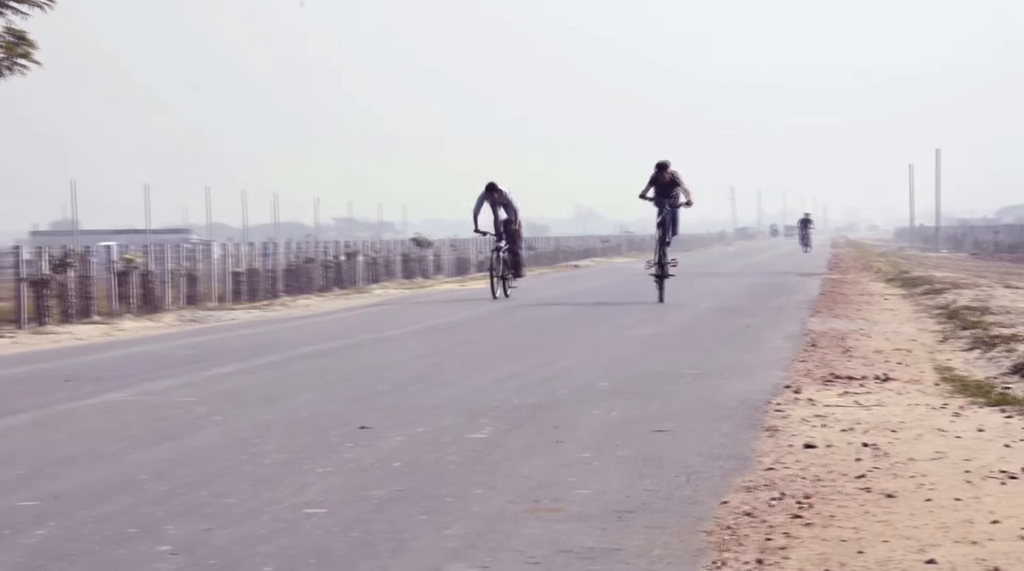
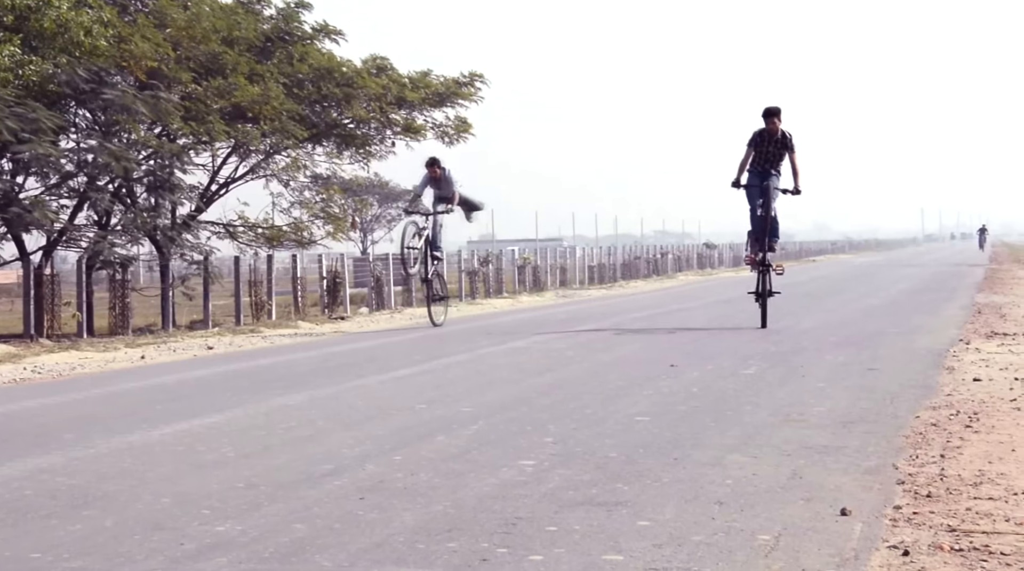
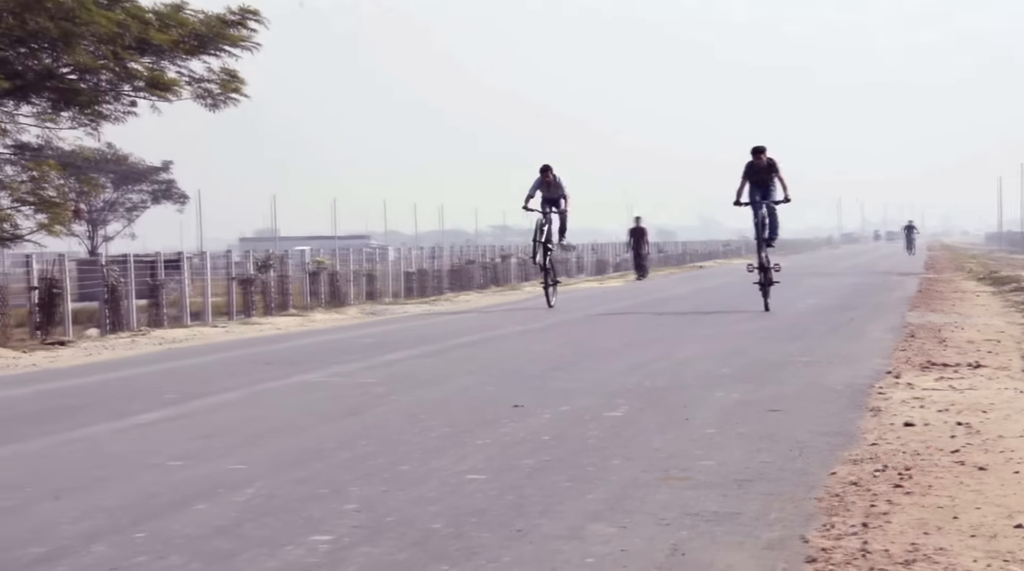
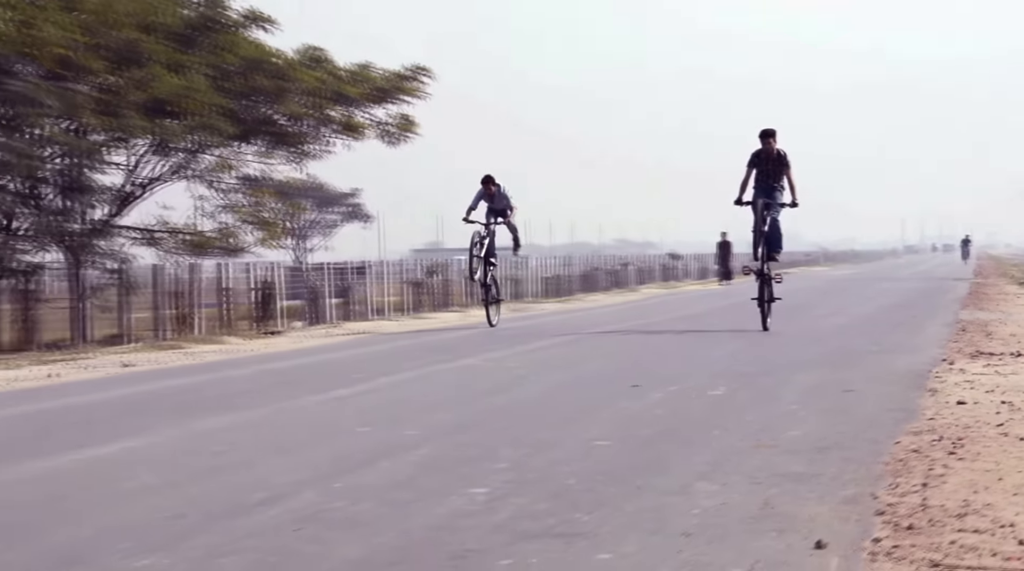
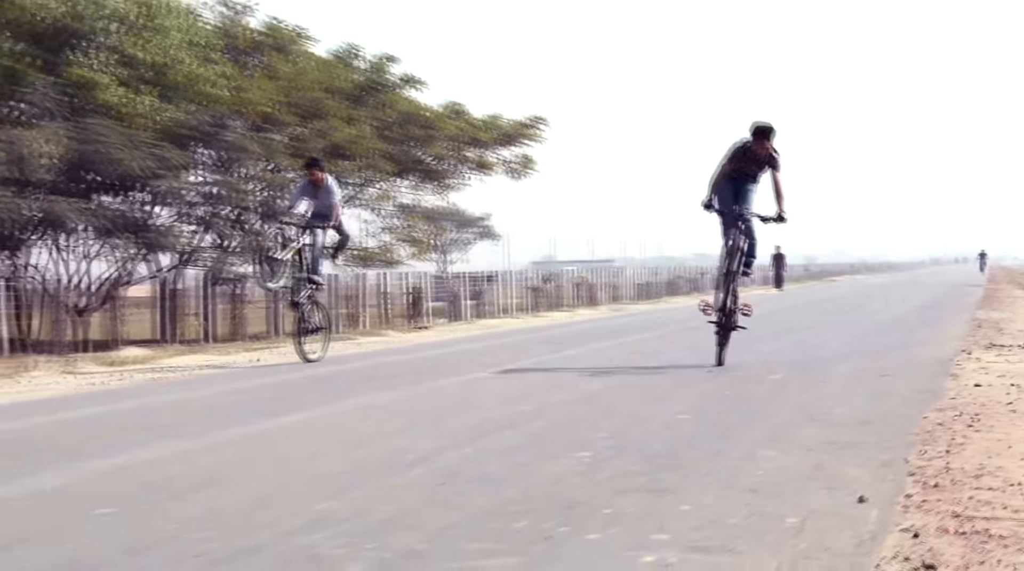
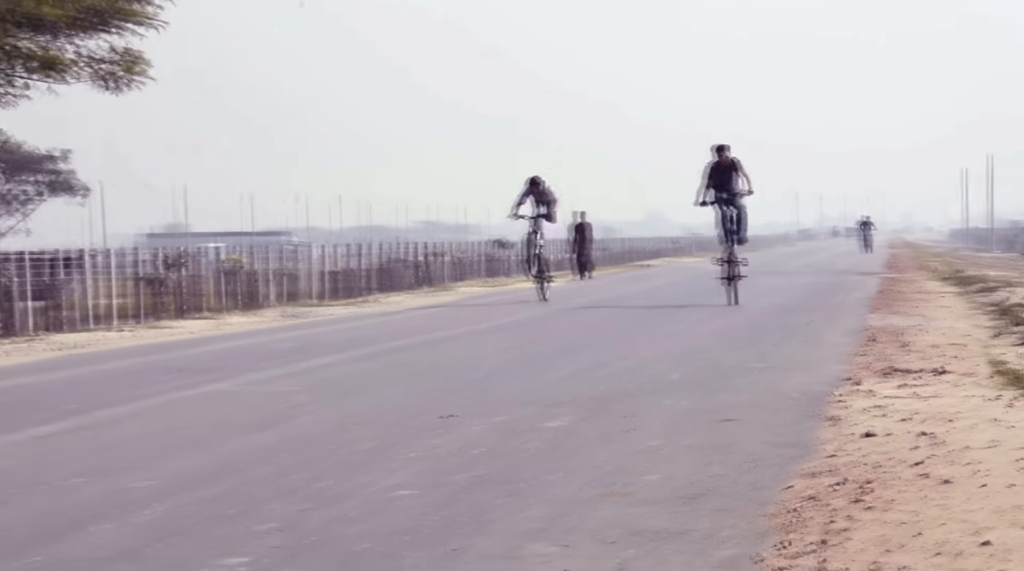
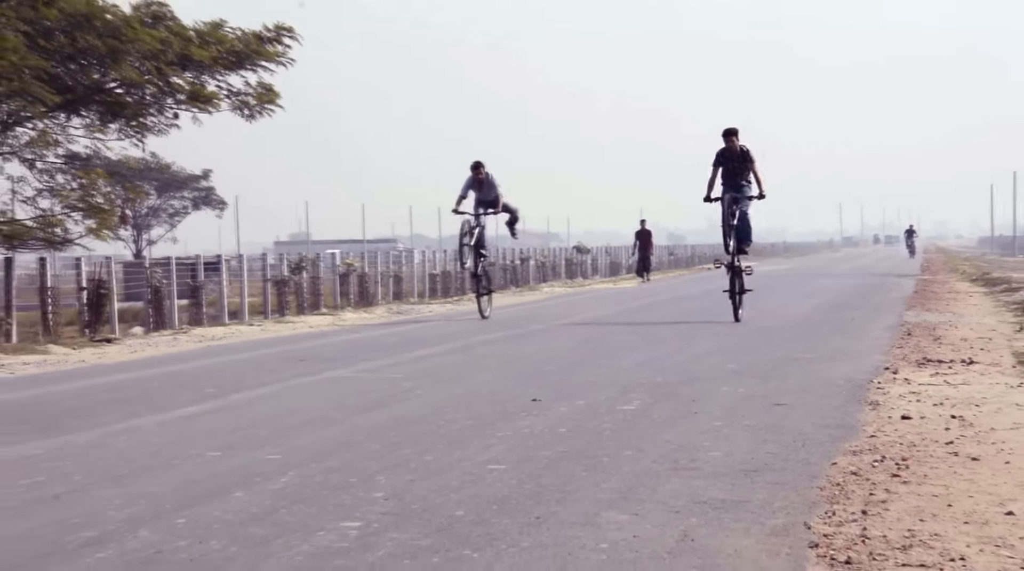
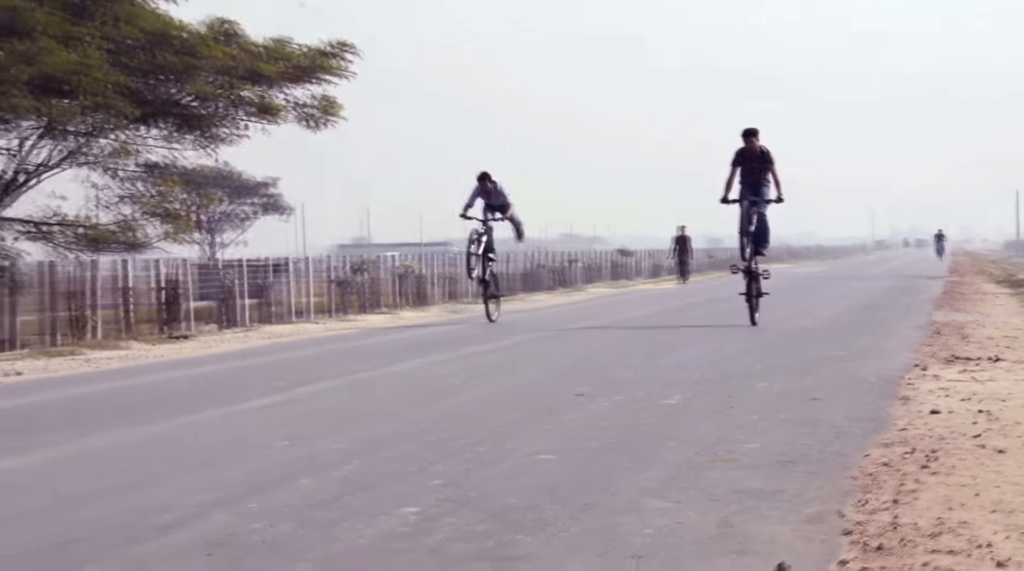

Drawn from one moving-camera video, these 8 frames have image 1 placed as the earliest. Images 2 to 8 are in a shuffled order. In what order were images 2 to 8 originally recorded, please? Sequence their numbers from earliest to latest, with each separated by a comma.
6, 3, 7, 8, 4, 2, 5
